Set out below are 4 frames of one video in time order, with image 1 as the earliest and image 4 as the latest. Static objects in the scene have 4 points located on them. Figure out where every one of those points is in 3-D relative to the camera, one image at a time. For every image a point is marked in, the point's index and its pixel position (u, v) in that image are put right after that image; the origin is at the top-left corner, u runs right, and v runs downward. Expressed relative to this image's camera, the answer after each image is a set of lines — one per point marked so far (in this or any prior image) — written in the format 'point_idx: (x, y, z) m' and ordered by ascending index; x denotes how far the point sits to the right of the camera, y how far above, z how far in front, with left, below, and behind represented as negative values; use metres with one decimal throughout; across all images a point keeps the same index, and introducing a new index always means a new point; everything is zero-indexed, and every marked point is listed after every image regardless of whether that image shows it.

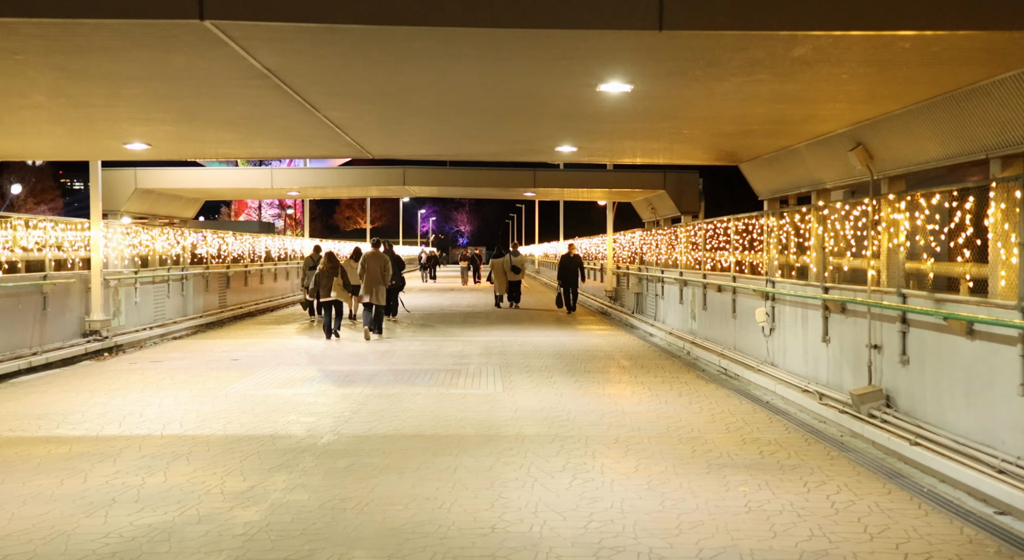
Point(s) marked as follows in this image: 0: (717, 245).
0: (+3.5, +0.6, +14.0) m
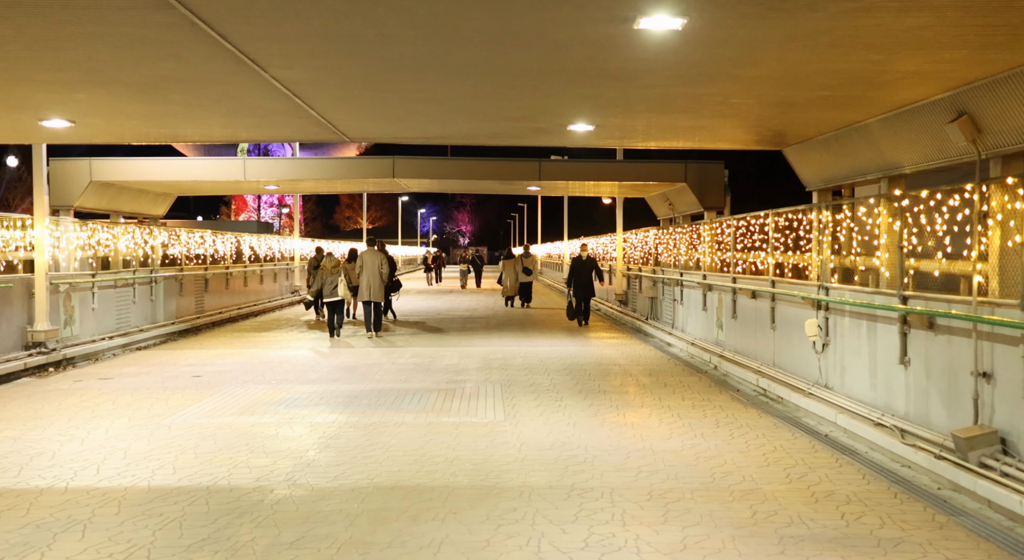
0: (+3.5, +0.5, +12.2) m
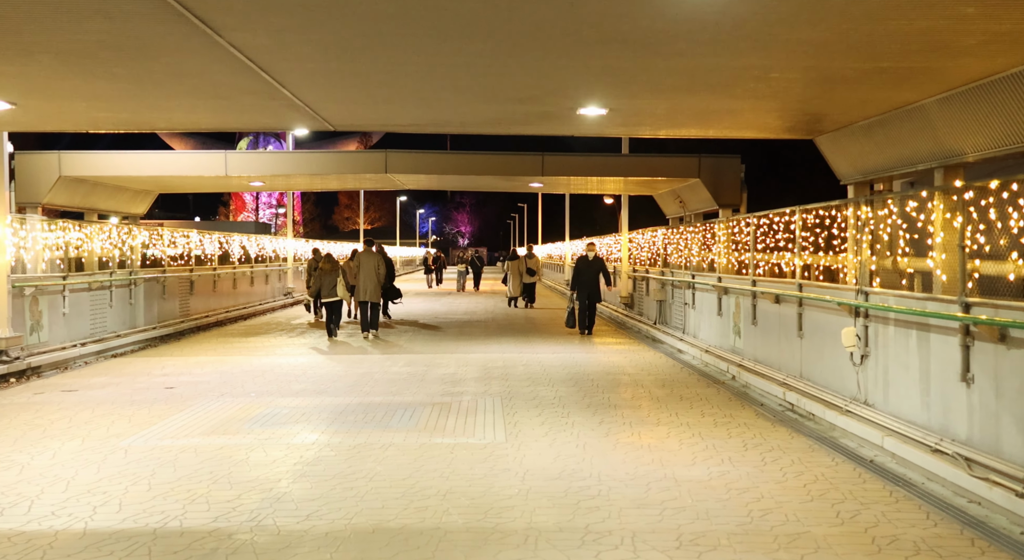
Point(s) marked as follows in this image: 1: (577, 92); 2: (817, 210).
0: (+3.6, +0.5, +11.2) m
1: (+0.6, +1.7, +7.5) m
2: (+3.6, +0.8, +9.7) m
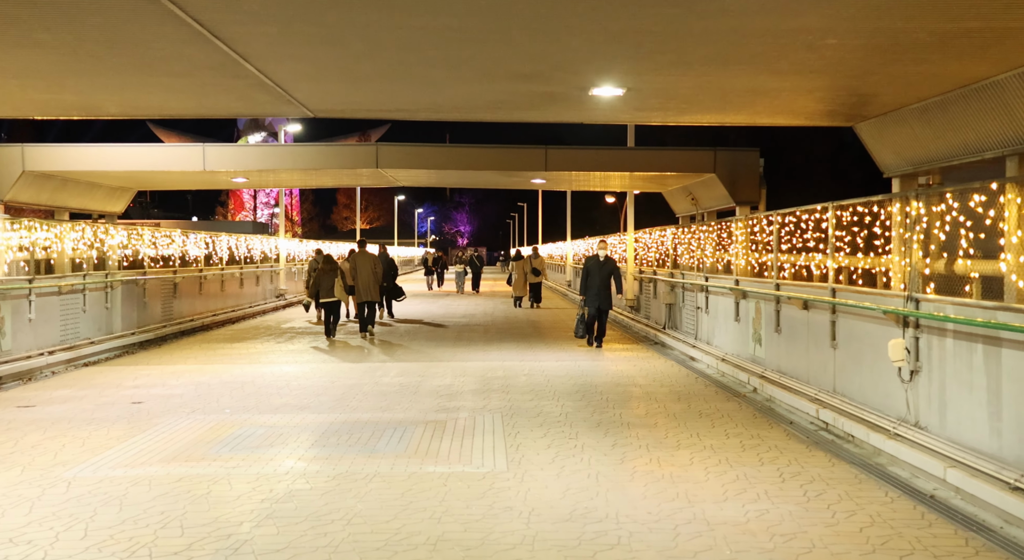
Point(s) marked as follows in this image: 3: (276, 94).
0: (+3.6, +0.4, +10.2) m
1: (+0.6, +1.6, +6.5) m
2: (+3.7, +0.8, +8.7) m
3: (-2.1, +1.7, +7.5) m
